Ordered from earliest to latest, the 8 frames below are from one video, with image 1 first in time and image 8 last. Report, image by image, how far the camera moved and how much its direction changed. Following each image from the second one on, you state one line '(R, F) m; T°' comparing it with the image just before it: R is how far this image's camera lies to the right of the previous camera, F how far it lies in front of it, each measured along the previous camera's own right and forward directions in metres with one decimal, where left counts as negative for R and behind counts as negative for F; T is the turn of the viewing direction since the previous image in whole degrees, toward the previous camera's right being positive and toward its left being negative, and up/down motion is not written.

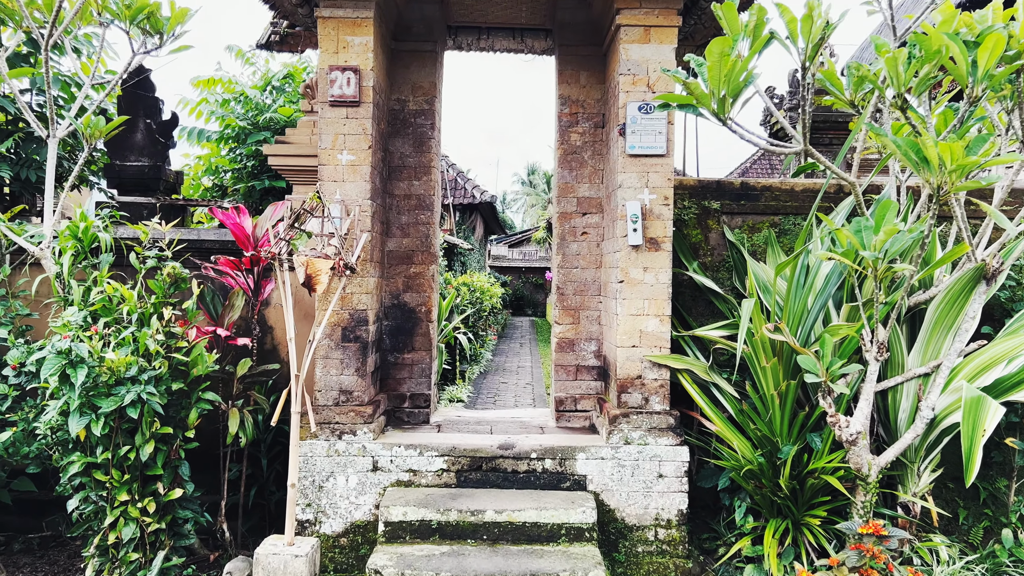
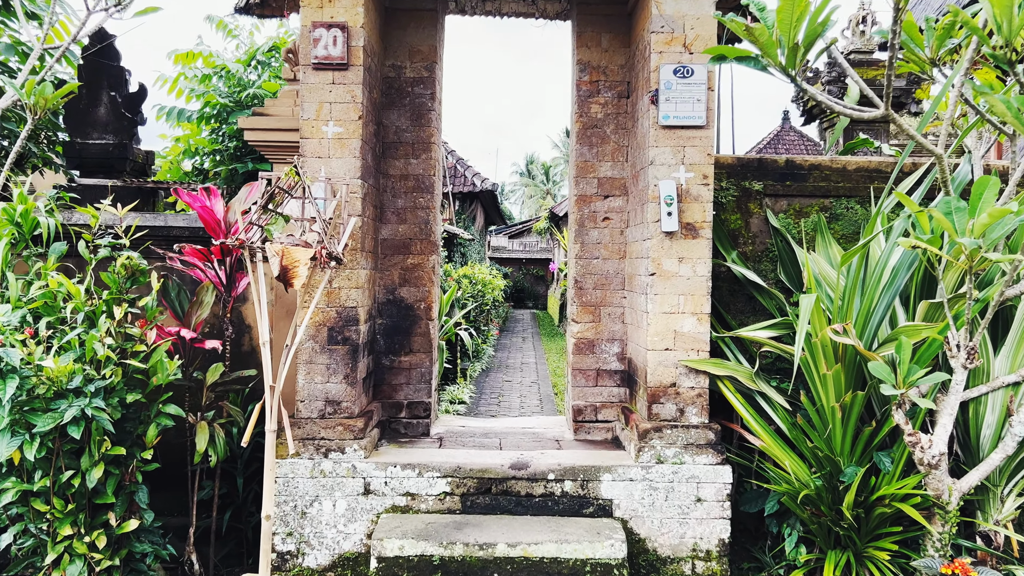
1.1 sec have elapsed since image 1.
(-0.1, +0.6) m; 0°
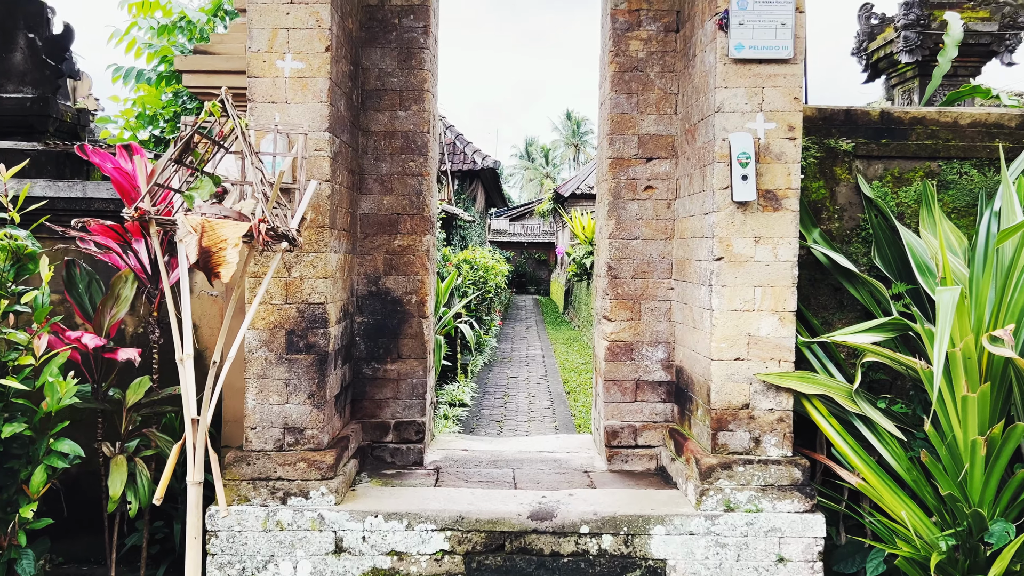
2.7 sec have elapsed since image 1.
(-0.1, +0.9) m; 0°
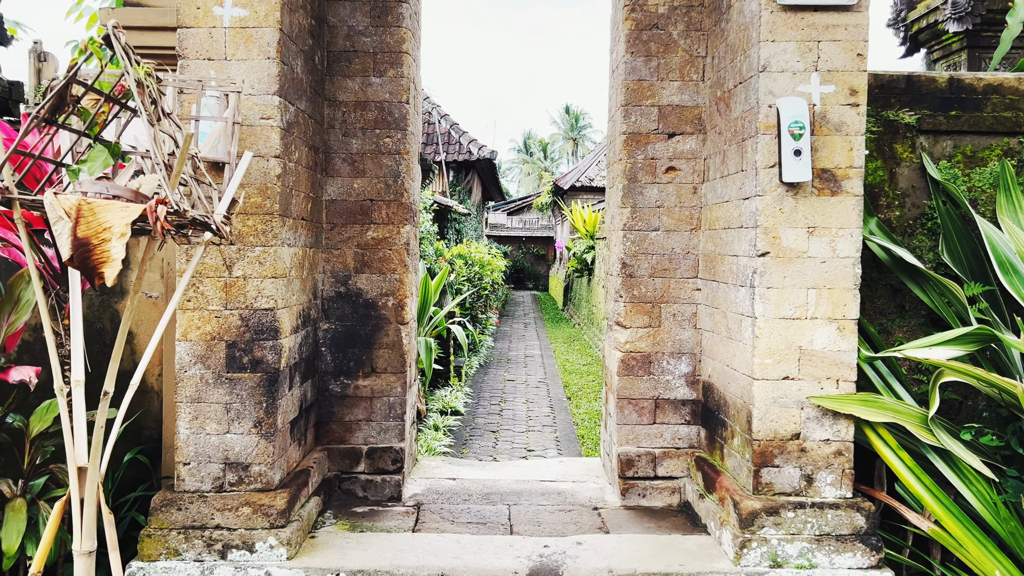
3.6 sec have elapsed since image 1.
(0.0, +0.5) m; 0°
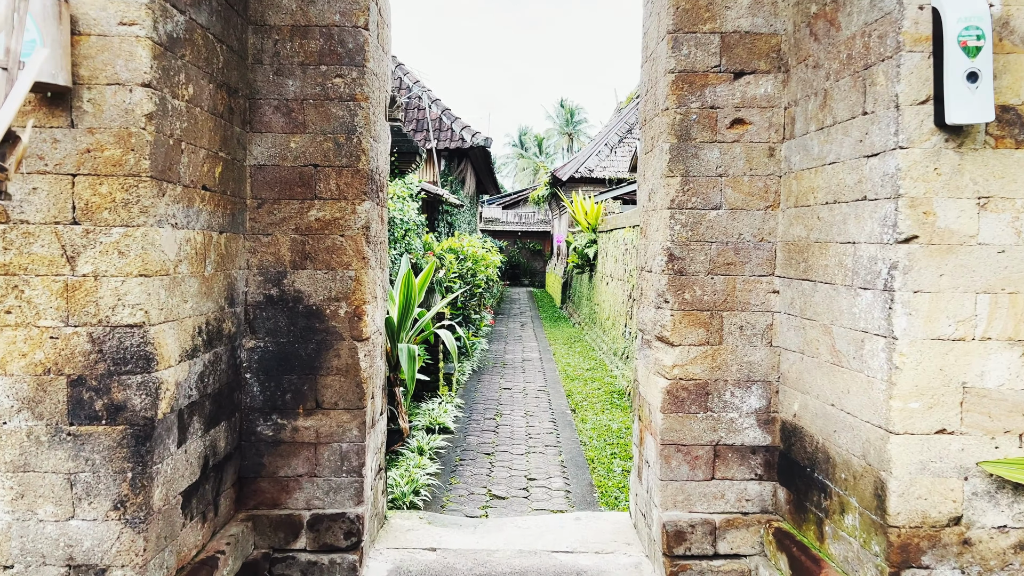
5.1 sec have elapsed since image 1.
(0.0, +0.8) m; 0°
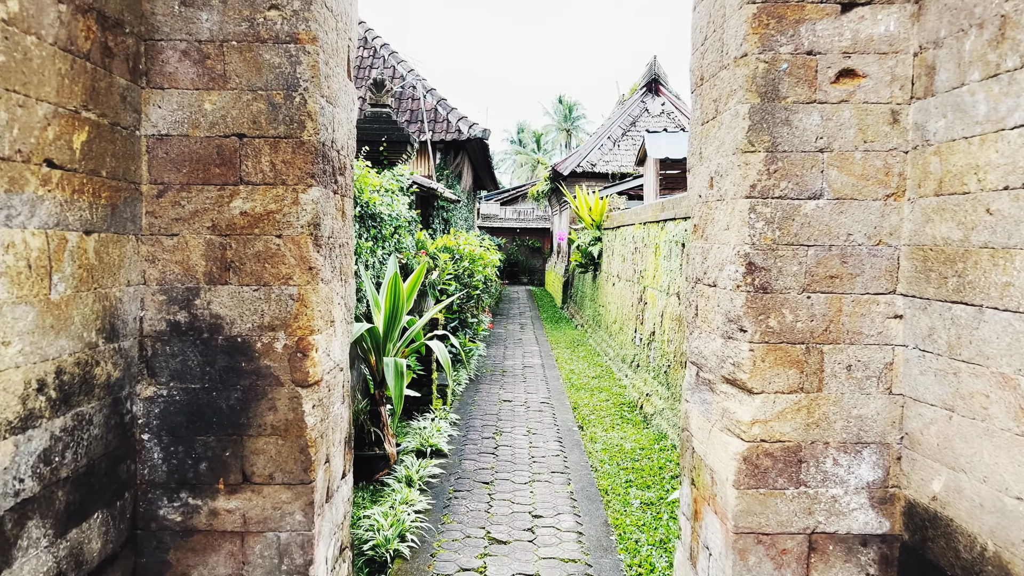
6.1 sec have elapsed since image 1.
(0.0, +0.6) m; 0°
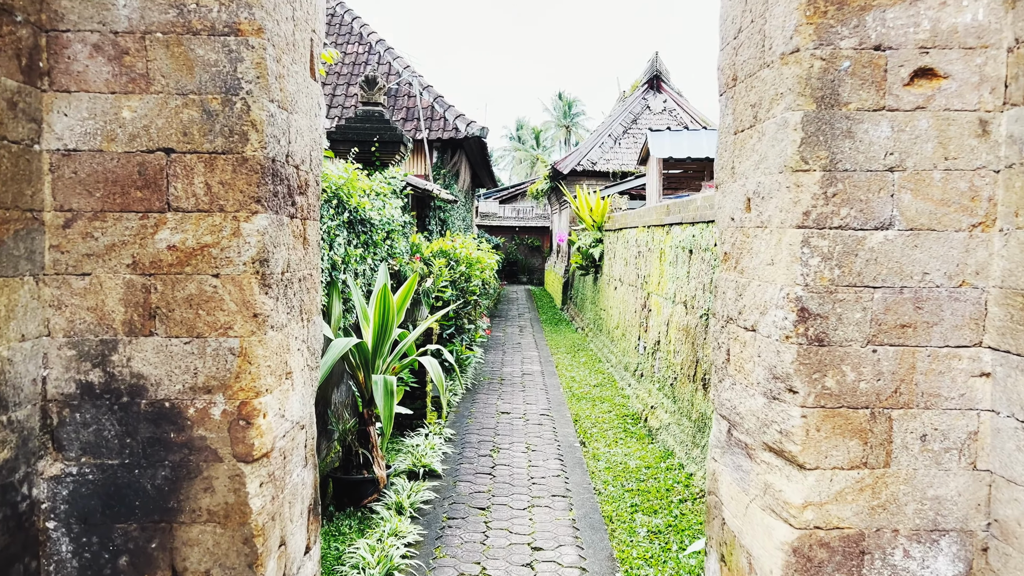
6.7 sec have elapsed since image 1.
(0.0, +0.3) m; 0°
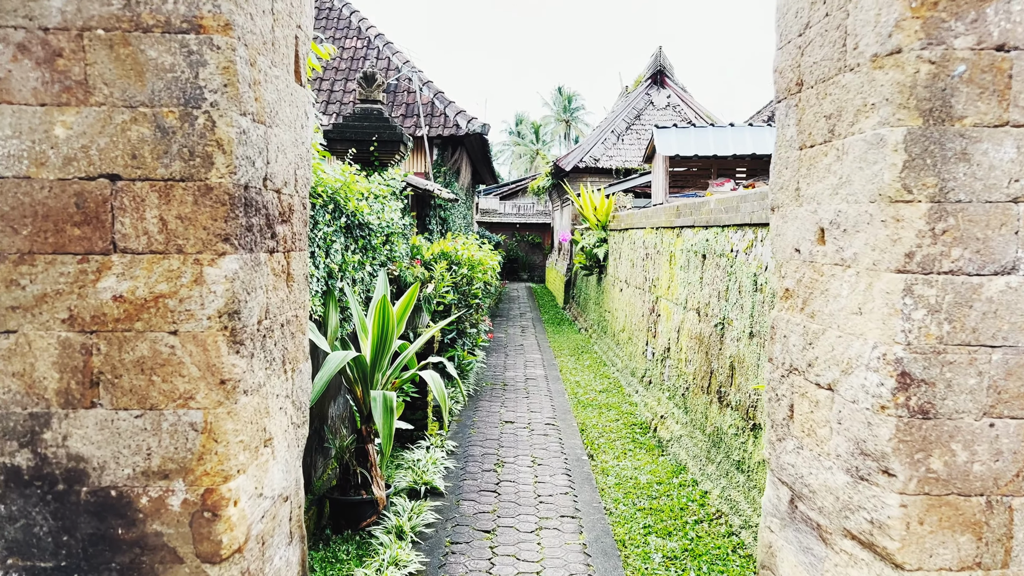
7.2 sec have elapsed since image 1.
(0.0, +0.2) m; 0°
